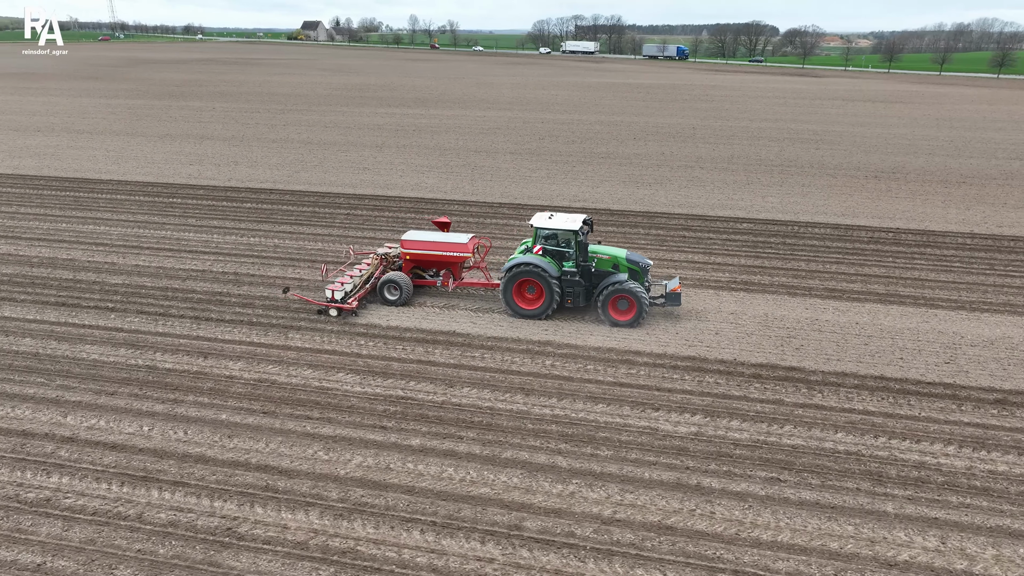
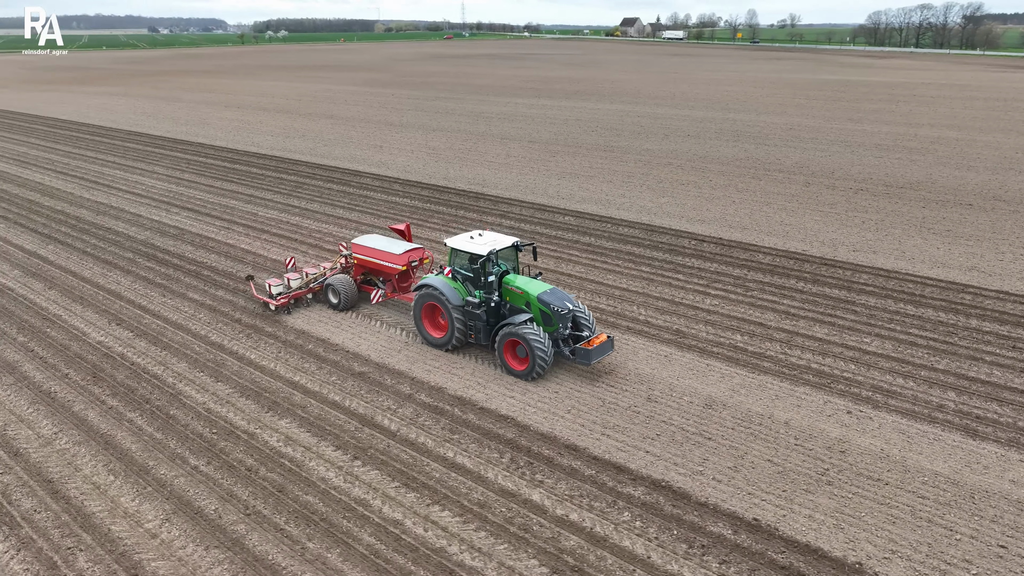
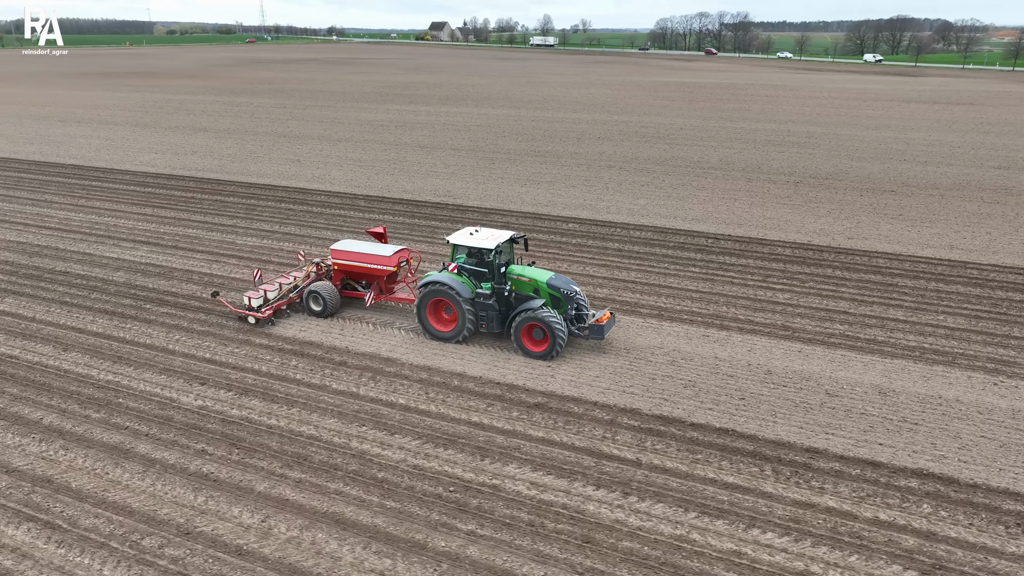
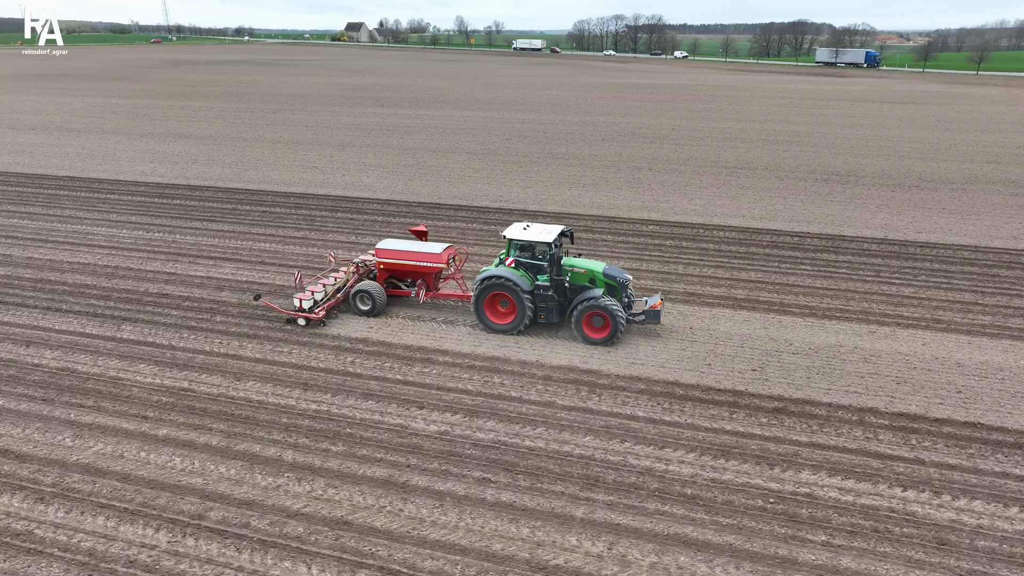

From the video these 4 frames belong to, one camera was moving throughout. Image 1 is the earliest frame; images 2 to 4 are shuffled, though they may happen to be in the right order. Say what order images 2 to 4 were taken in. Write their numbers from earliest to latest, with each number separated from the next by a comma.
4, 3, 2
